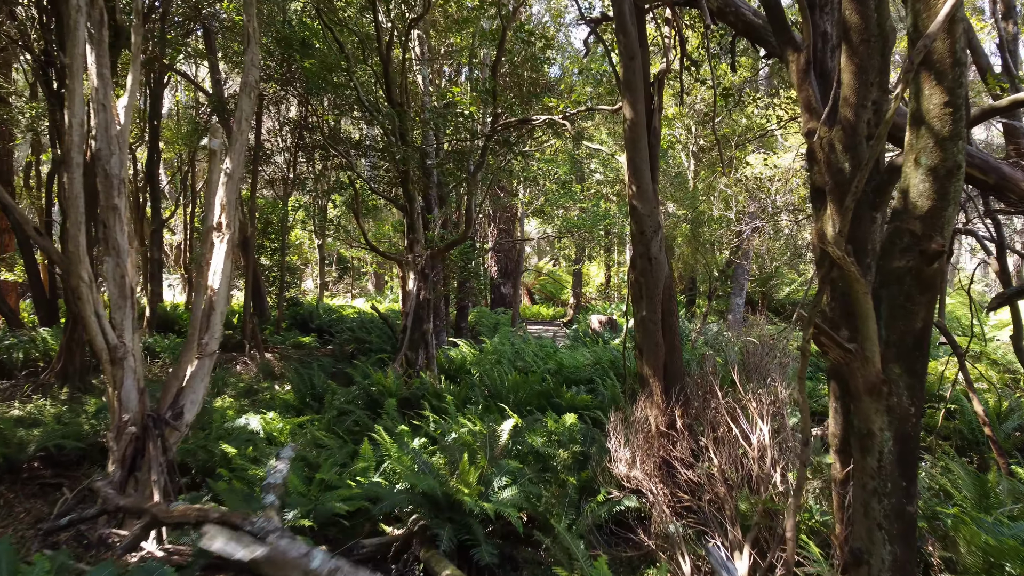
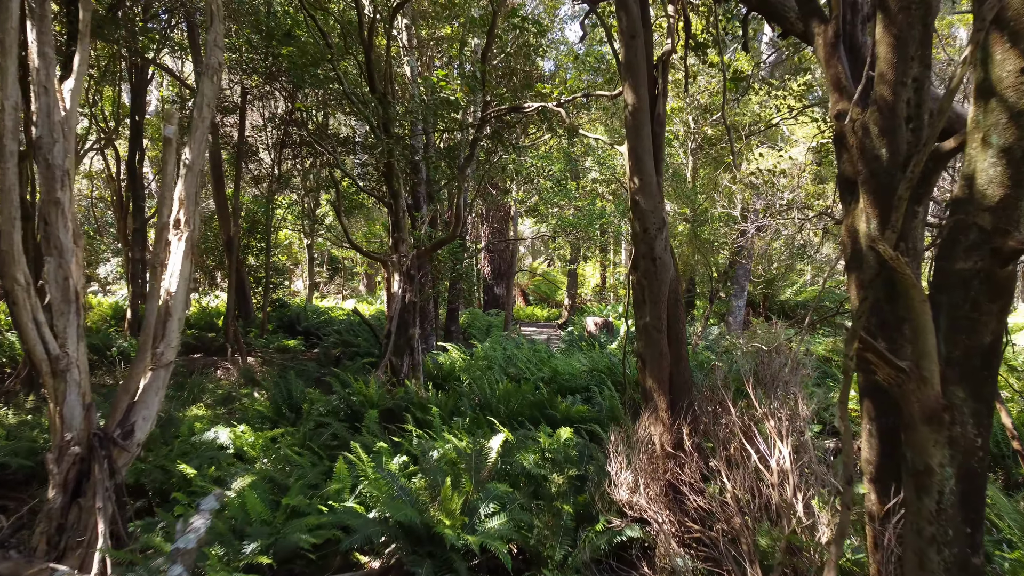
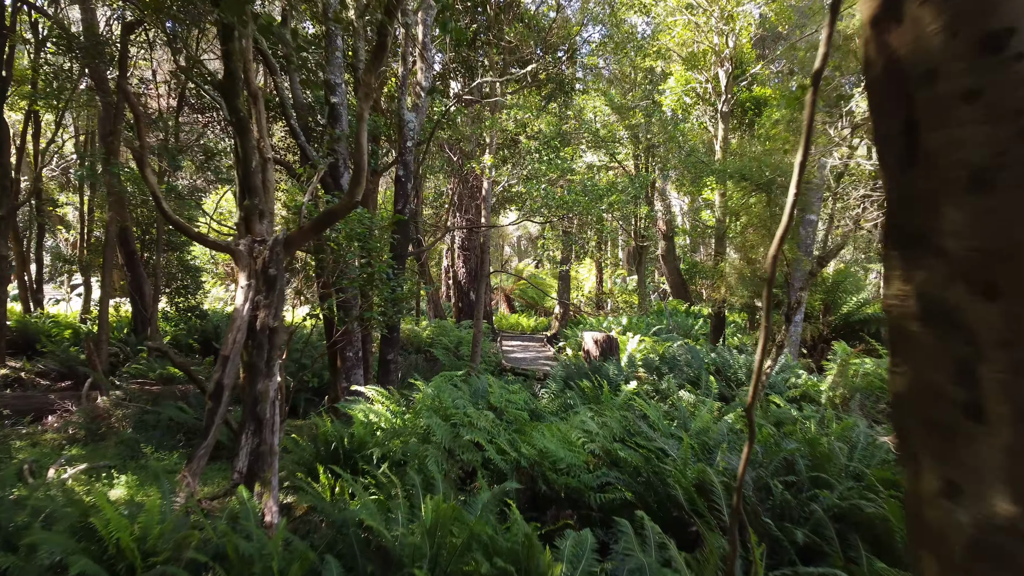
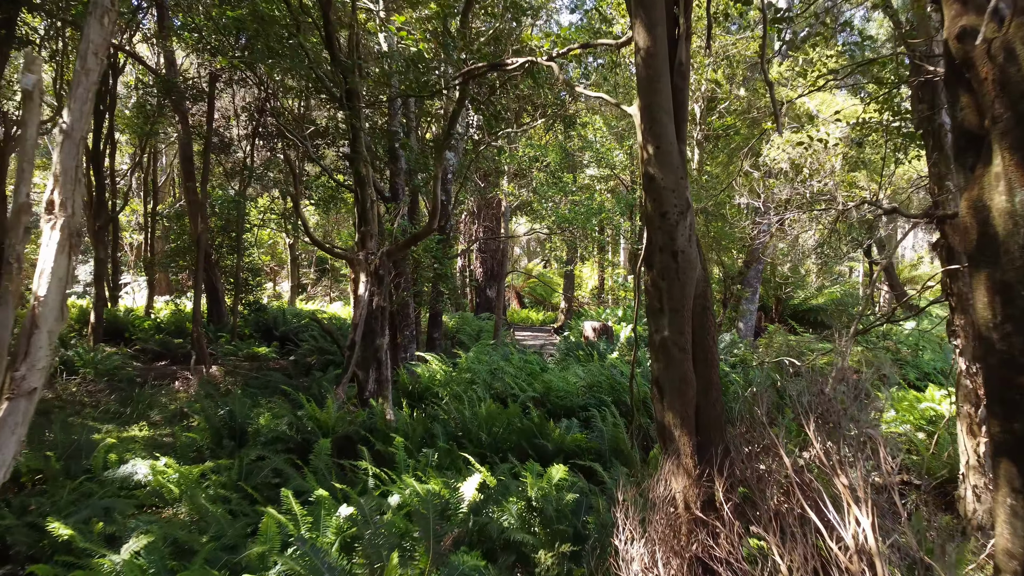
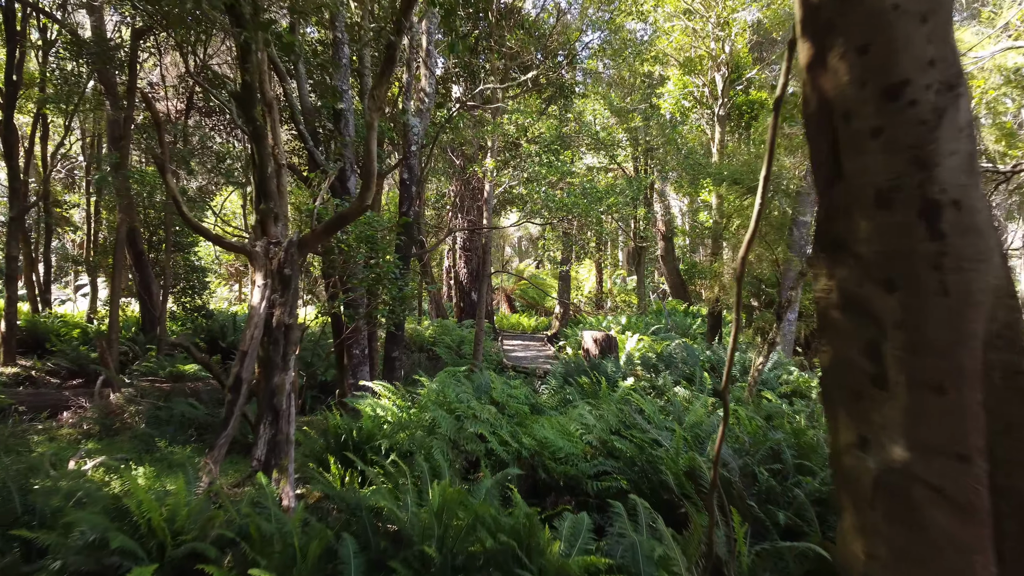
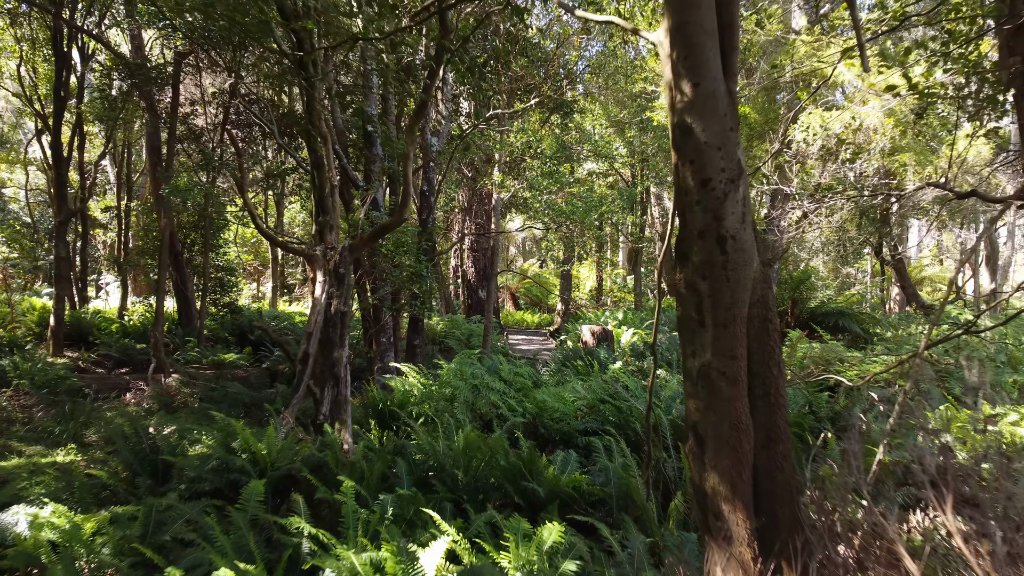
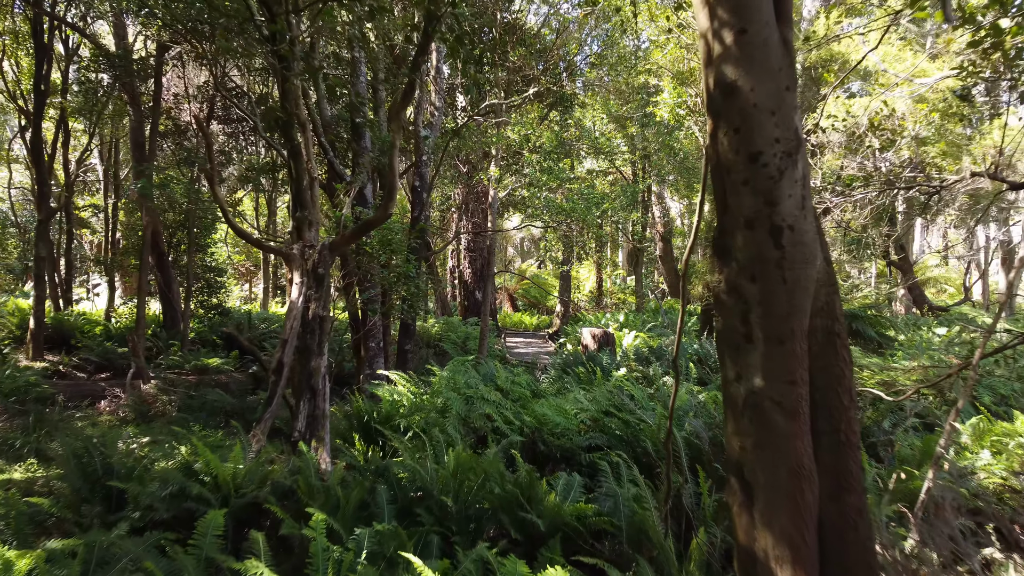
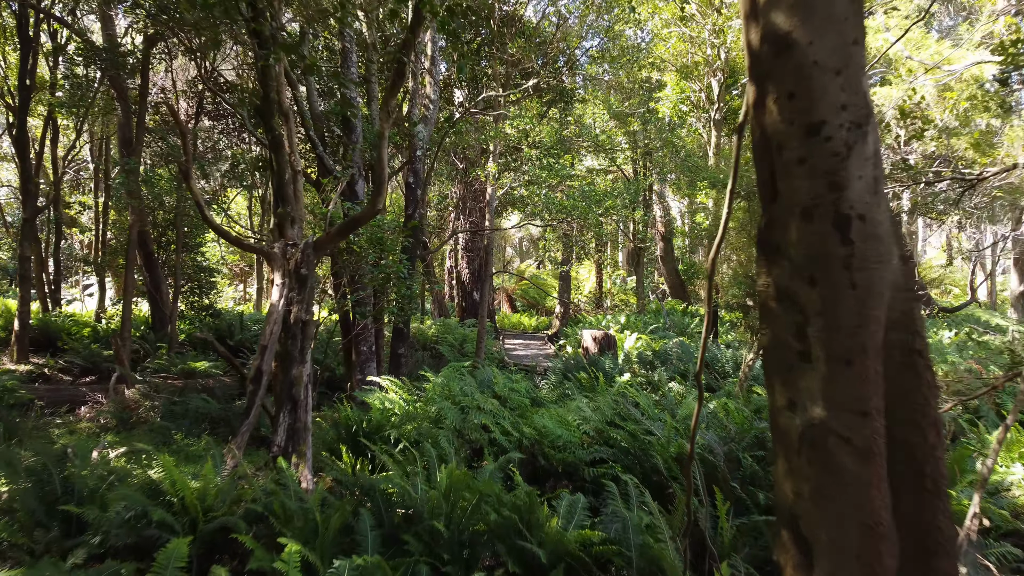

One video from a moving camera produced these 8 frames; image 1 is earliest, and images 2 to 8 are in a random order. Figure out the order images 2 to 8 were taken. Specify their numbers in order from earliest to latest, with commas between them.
2, 4, 6, 7, 8, 5, 3
